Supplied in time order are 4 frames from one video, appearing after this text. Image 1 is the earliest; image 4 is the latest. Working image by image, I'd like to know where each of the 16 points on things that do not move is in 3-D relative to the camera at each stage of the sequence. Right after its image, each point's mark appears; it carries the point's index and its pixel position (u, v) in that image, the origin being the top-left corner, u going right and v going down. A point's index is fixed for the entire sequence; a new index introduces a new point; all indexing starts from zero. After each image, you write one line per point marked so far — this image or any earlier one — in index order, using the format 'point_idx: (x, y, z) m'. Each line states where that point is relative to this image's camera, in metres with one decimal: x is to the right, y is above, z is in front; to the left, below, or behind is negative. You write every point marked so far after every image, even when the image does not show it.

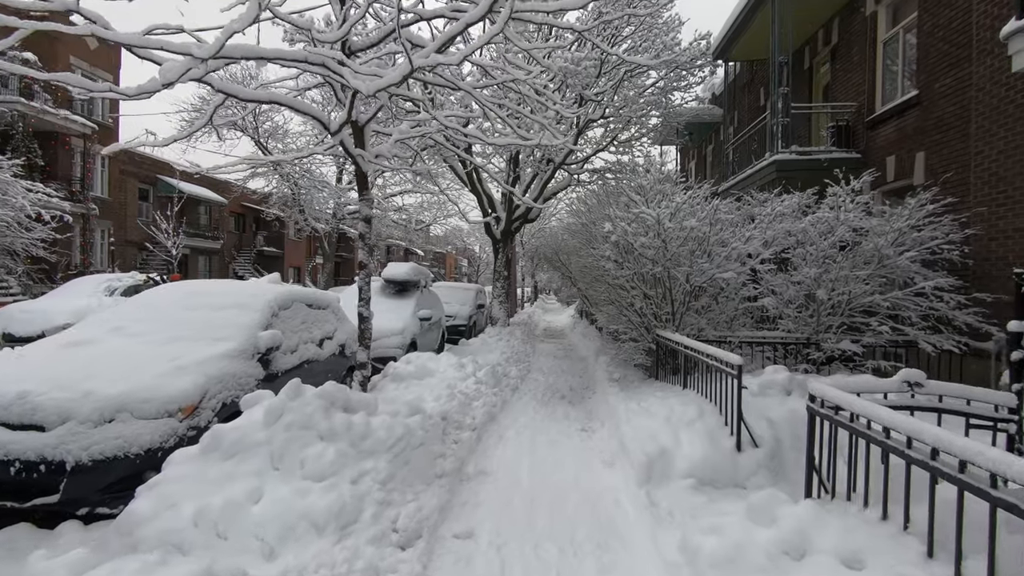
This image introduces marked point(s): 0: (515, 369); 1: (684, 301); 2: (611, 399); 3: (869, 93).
0: (+0.1, -1.6, +10.6) m
1: (+2.6, -0.2, +8.0) m
2: (+1.4, -1.6, +7.5) m
3: (+7.2, +3.9, +10.6) m
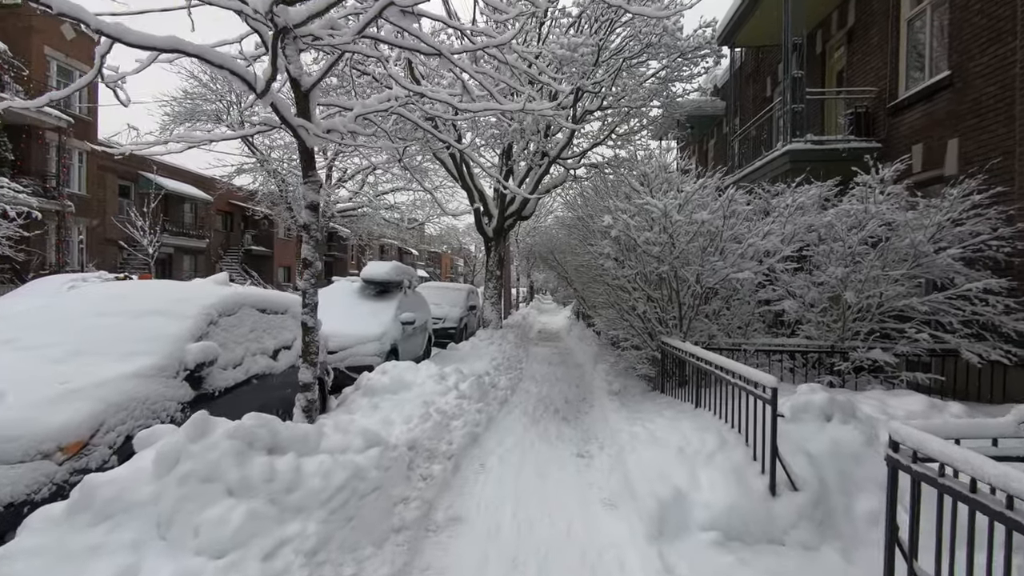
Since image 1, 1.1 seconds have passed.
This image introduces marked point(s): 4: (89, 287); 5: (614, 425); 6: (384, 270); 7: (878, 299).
0: (-0.1, -1.7, +9.7) m
1: (+2.5, -0.2, +7.1) m
2: (+1.2, -1.6, +6.6) m
3: (+7.0, +3.9, +9.7) m
4: (-4.3, 0.0, +5.3) m
5: (+1.2, -1.6, +6.2) m
6: (-2.7, +0.4, +11.0) m
7: (+4.7, -0.1, +6.8) m
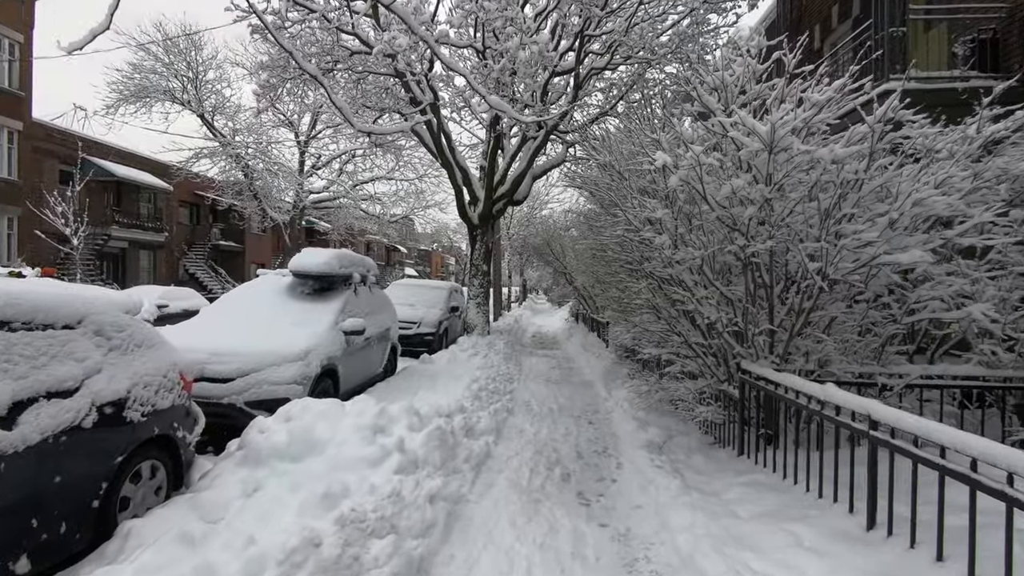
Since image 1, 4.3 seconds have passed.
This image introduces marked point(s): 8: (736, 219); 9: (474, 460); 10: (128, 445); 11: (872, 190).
0: (-0.3, -1.6, +6.7) m
1: (+2.3, -0.2, +4.2) m
2: (+1.1, -1.6, +3.6) m
3: (+6.8, +4.0, +6.9) m
4: (-4.4, +0.1, +2.3) m
5: (+1.1, -1.6, +3.2) m
6: (-2.9, +0.4, +8.0) m
7: (+4.6, -0.1, +3.9) m
8: (+1.7, +0.5, +4.1) m
9: (-0.4, -1.7, +5.1) m
10: (-2.7, -1.1, +3.8) m
11: (+2.7, +0.7, +3.9) m
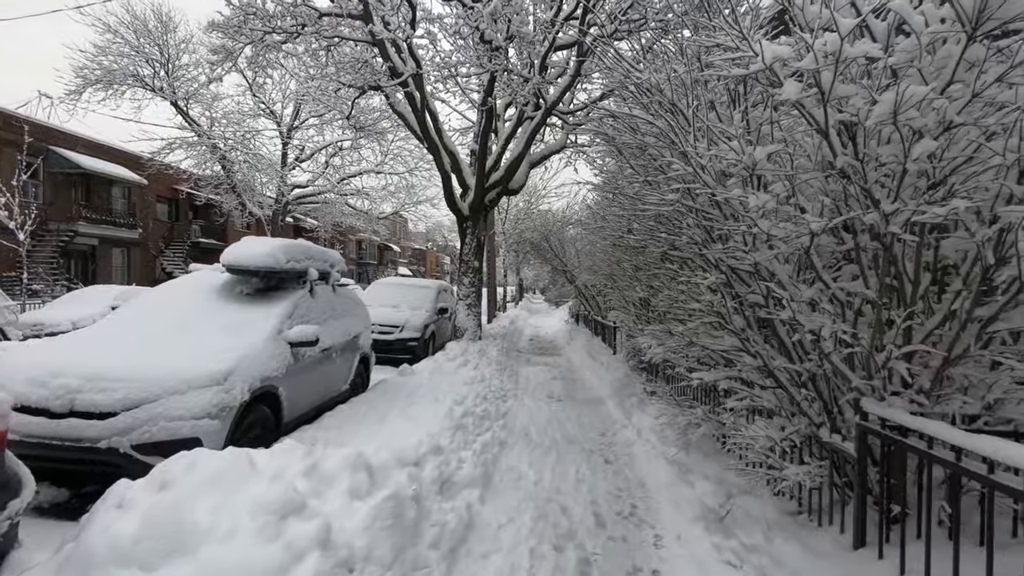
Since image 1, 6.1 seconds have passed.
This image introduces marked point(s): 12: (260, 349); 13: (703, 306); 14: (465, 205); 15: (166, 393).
0: (-0.4, -1.6, +5.1) m
1: (+2.3, -0.2, +2.6) m
2: (+1.1, -1.6, +2.0) m
3: (+6.7, +4.0, +5.3) m
4: (-4.4, +0.1, +0.6) m
5: (+1.0, -1.5, +1.6) m
6: (-3.0, +0.4, +6.3) m
7: (+4.5, -0.1, +2.3) m
8: (+1.7, +0.5, +2.5) m
9: (-0.4, -1.6, +3.4) m
10: (-2.8, -1.1, +2.1) m
11: (+2.6, +0.7, +2.3) m
12: (-2.5, -0.6, +5.3) m
13: (+1.4, -0.1, +3.9) m
14: (-1.2, +2.2, +13.6) m
15: (-2.9, -0.9, +4.4) m
